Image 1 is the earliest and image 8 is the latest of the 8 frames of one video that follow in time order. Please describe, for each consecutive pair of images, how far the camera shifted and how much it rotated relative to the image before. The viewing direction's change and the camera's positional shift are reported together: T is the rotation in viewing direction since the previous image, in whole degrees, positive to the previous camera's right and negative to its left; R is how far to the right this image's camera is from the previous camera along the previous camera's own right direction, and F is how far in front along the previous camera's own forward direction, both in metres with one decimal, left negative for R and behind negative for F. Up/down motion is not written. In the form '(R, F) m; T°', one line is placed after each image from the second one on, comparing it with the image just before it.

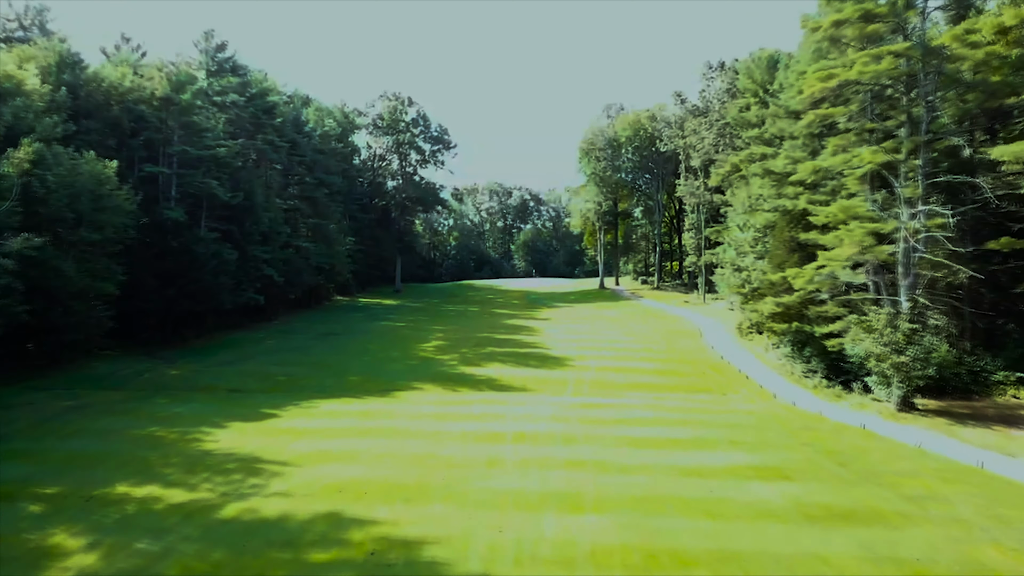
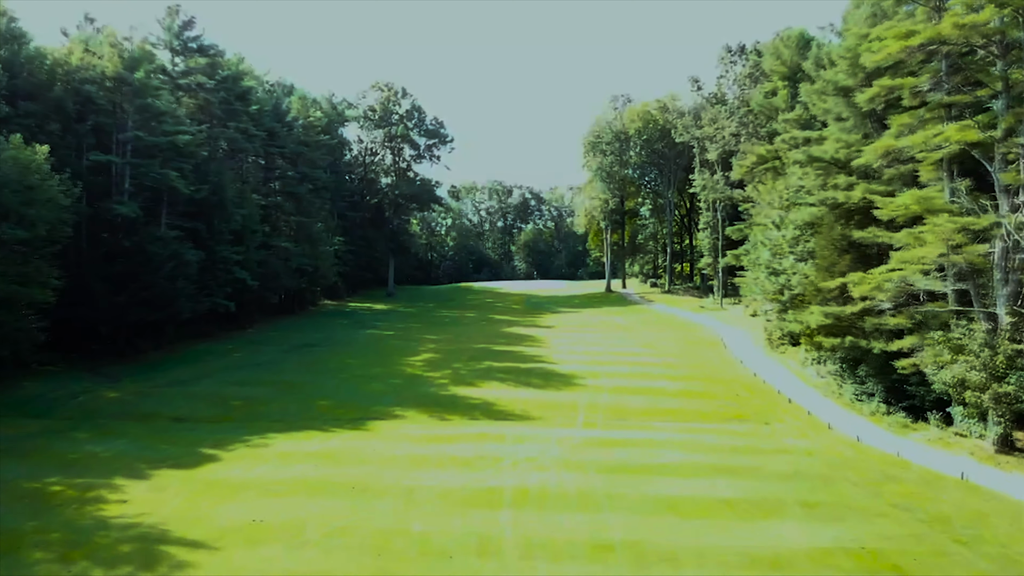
(0.0, +3.1) m; 0°
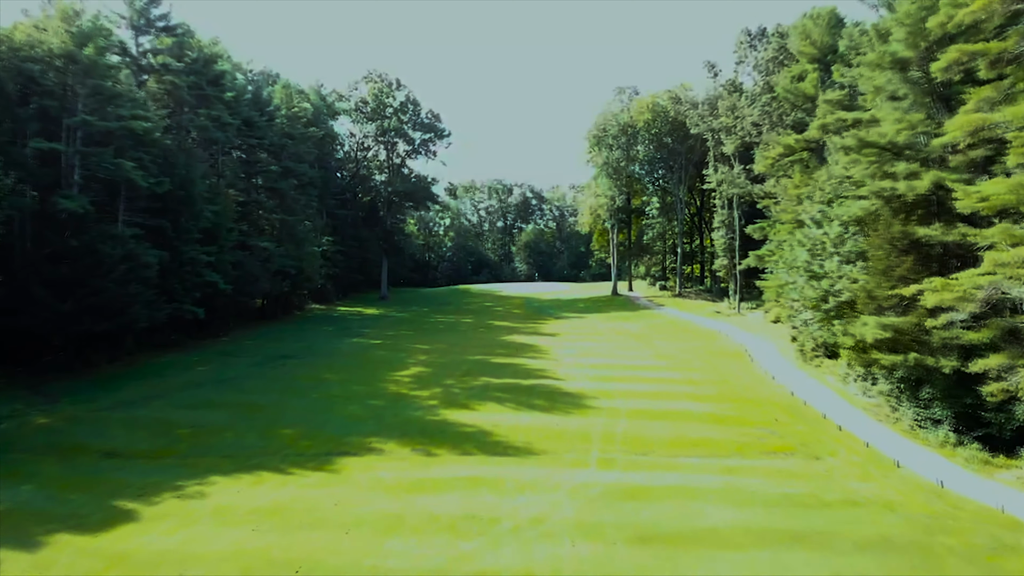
(0.0, +2.6) m; 0°
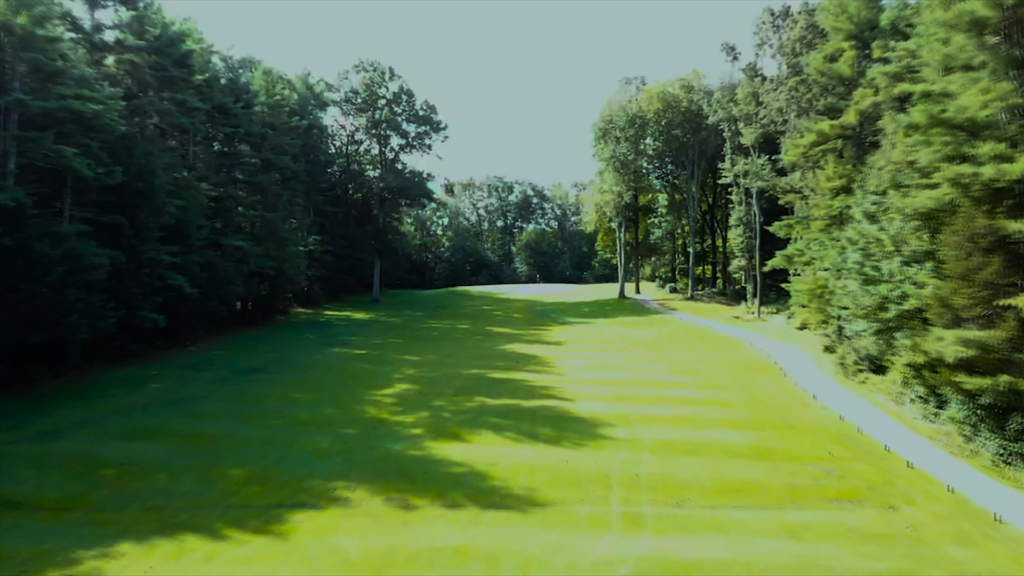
(0.0, +2.6) m; 0°
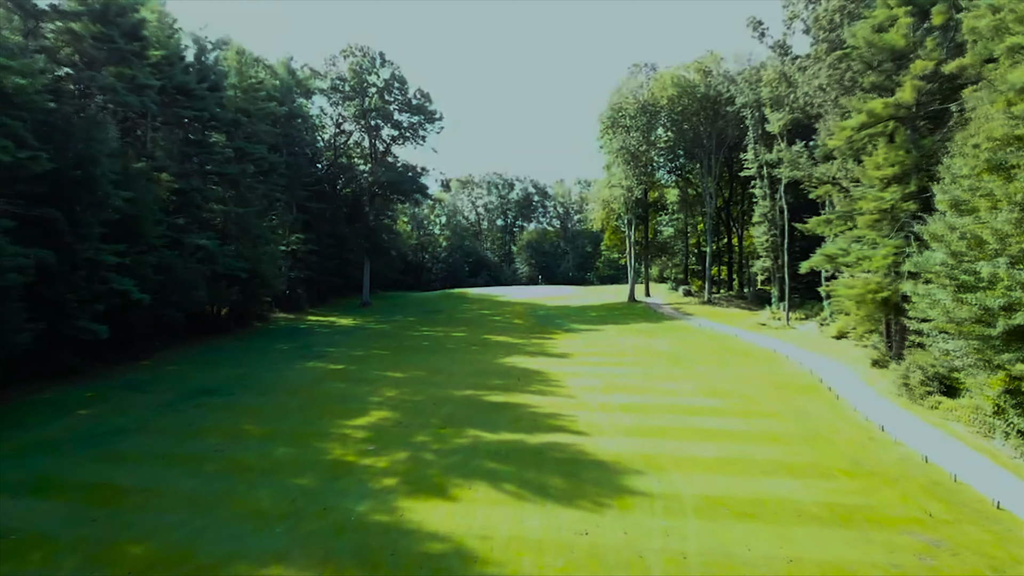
(0.0, +3.0) m; 0°
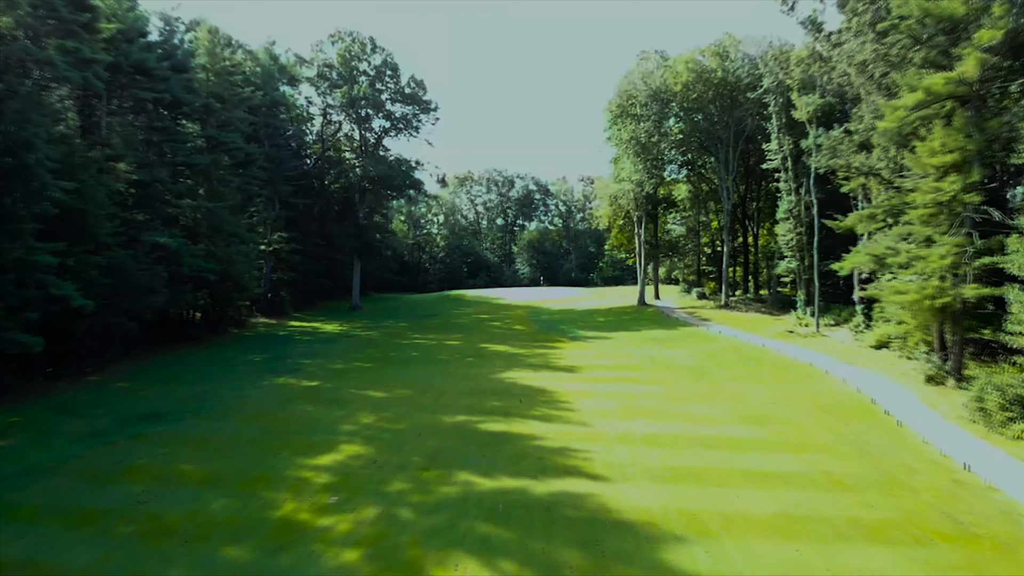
(0.0, +2.5) m; 0°
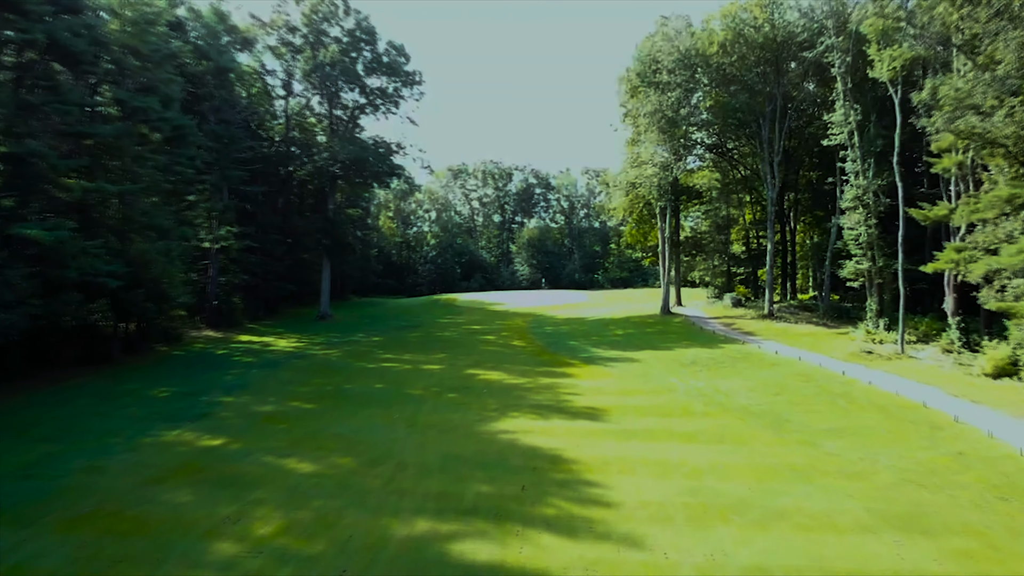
(0.0, +5.3) m; 0°
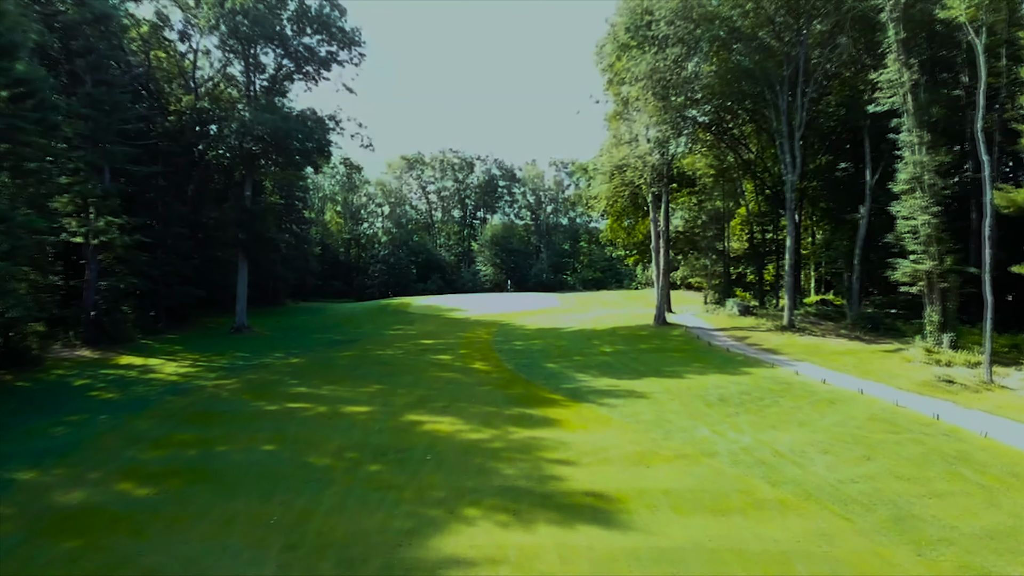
(+0.1, +4.9) m; +3°
